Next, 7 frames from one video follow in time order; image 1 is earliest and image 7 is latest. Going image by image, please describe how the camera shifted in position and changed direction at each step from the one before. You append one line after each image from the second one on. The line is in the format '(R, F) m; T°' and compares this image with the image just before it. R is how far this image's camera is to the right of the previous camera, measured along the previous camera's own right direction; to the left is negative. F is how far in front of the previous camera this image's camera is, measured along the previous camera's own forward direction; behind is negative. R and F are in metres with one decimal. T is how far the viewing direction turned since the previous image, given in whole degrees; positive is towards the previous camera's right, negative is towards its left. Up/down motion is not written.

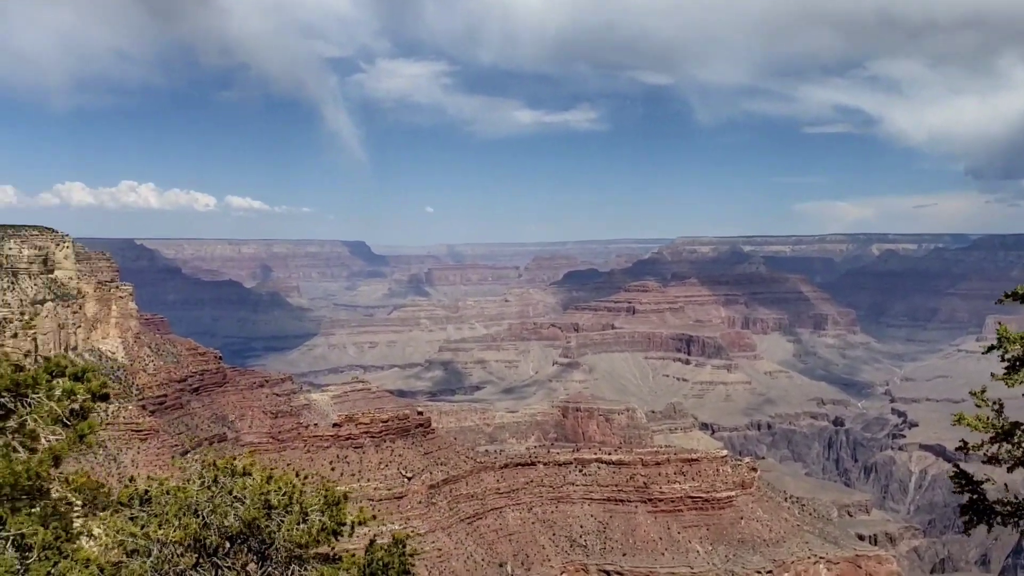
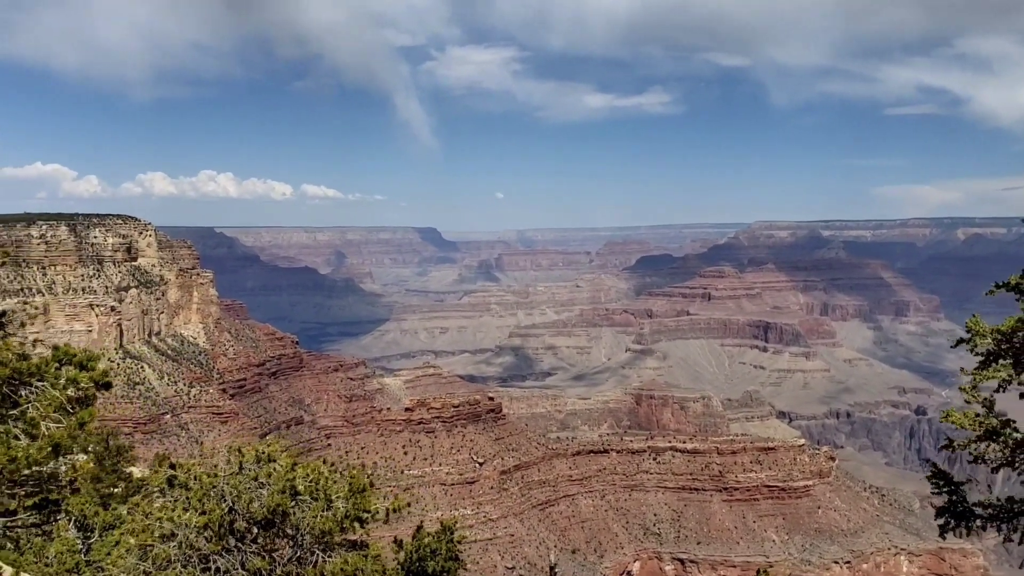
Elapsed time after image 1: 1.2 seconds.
(+0.2, +0.6) m; -6°
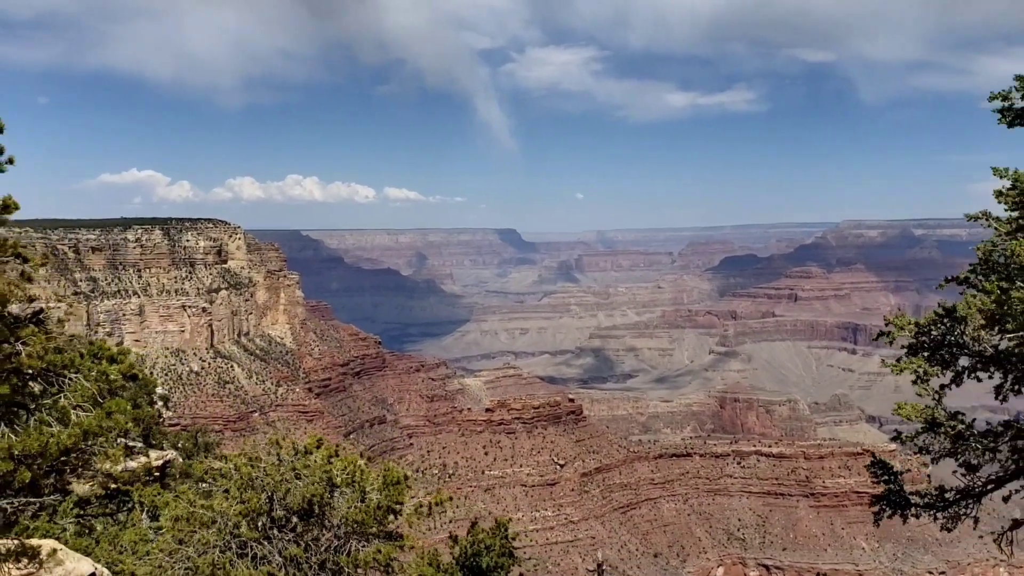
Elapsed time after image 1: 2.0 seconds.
(+0.2, +0.4) m; -6°
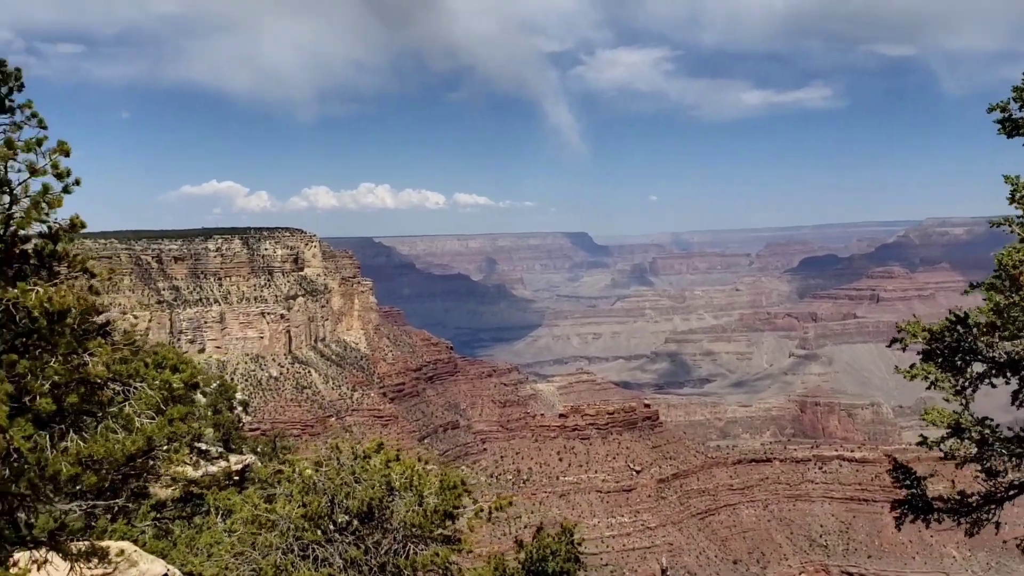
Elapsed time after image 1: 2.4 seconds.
(0.0, +0.3) m; -6°
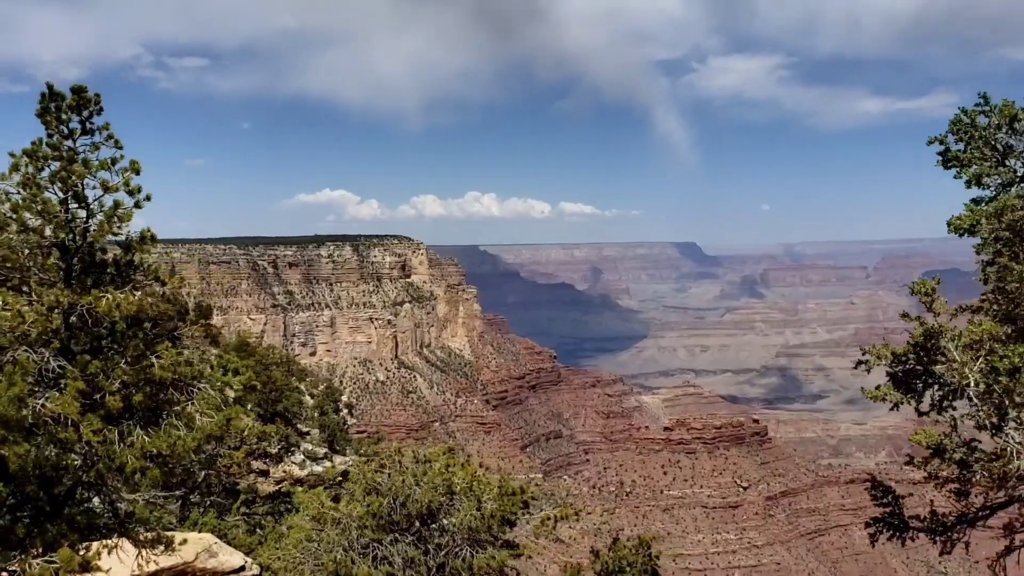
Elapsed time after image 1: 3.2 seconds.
(0.0, +0.4) m; -8°
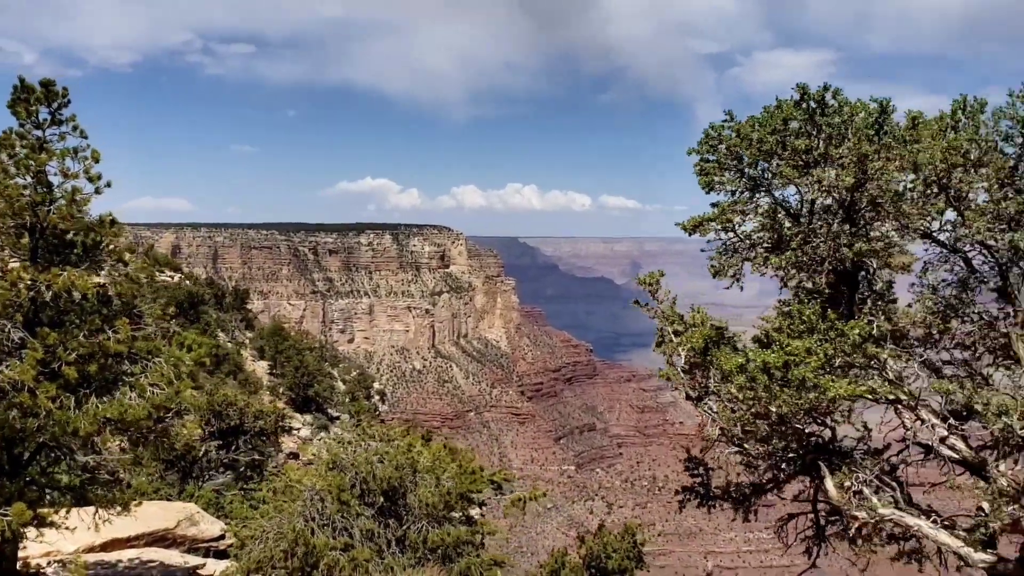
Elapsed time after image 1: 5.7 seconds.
(+0.1, 0.0) m; -3°
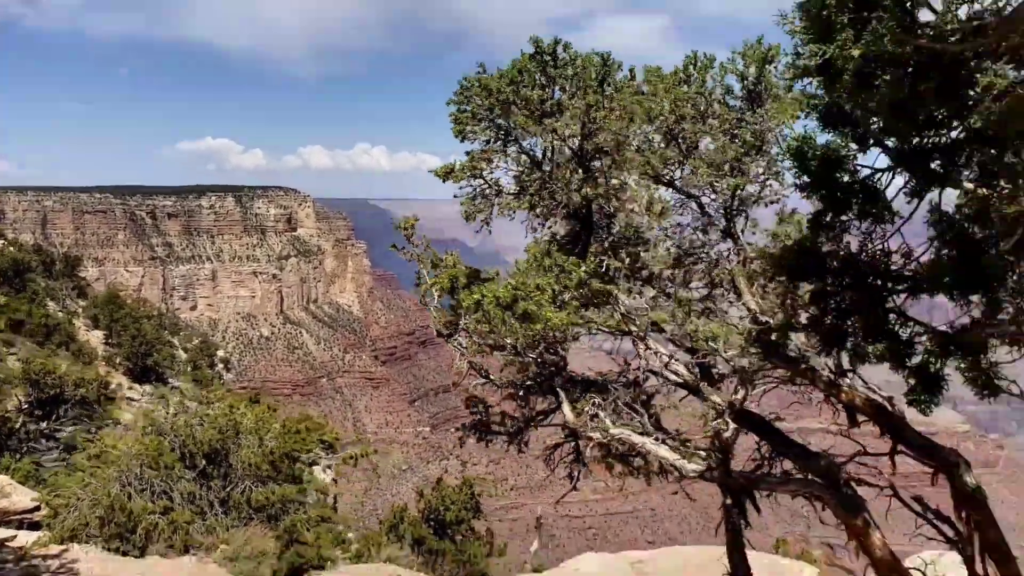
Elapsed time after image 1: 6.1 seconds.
(-0.2, -0.2) m; +12°
